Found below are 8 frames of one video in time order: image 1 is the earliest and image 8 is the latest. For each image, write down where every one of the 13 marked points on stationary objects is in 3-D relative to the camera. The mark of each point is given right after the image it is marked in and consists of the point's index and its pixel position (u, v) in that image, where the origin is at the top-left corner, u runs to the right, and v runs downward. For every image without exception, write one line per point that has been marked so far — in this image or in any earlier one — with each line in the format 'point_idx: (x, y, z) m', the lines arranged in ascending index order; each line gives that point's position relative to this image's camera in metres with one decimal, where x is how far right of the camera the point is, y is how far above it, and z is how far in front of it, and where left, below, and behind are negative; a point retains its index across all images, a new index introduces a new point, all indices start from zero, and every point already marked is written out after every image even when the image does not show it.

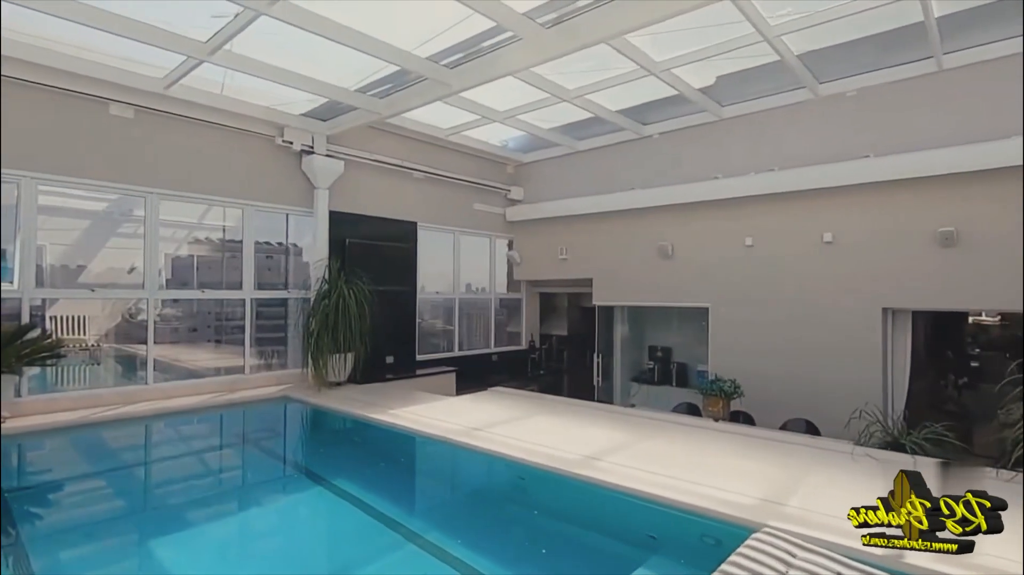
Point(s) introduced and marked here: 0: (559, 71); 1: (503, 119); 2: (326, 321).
0: (+0.5, +2.0, +4.9) m
1: (-0.1, +1.8, +5.9) m
2: (-1.7, -0.3, +4.9) m
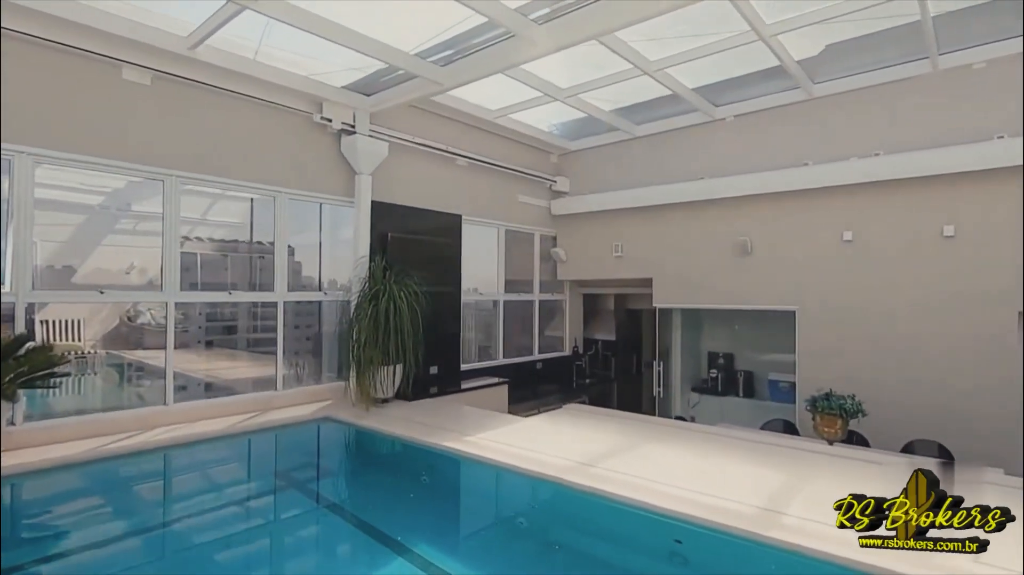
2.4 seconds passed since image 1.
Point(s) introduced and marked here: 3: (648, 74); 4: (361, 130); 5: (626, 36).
0: (+1.1, +1.9, +4.2) m
1: (+0.5, +1.8, +5.2) m
2: (-1.0, -0.3, +4.2) m
3: (+1.2, +1.9, +4.7) m
4: (-1.3, +1.4, +4.8) m
5: (+0.9, +2.0, +4.2) m
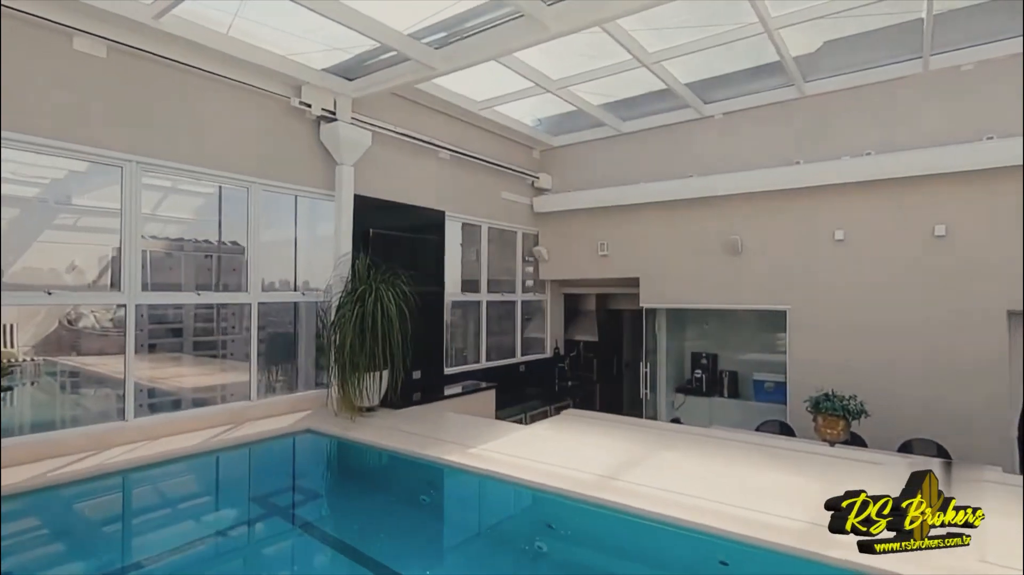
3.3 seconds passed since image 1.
0: (+1.1, +2.0, +4.0) m
1: (+0.4, +1.8, +5.0) m
2: (-1.1, -0.3, +3.9) m
3: (+1.1, +1.9, +4.5) m
4: (-1.4, +1.4, +4.4) m
5: (+0.9, +2.0, +4.0) m
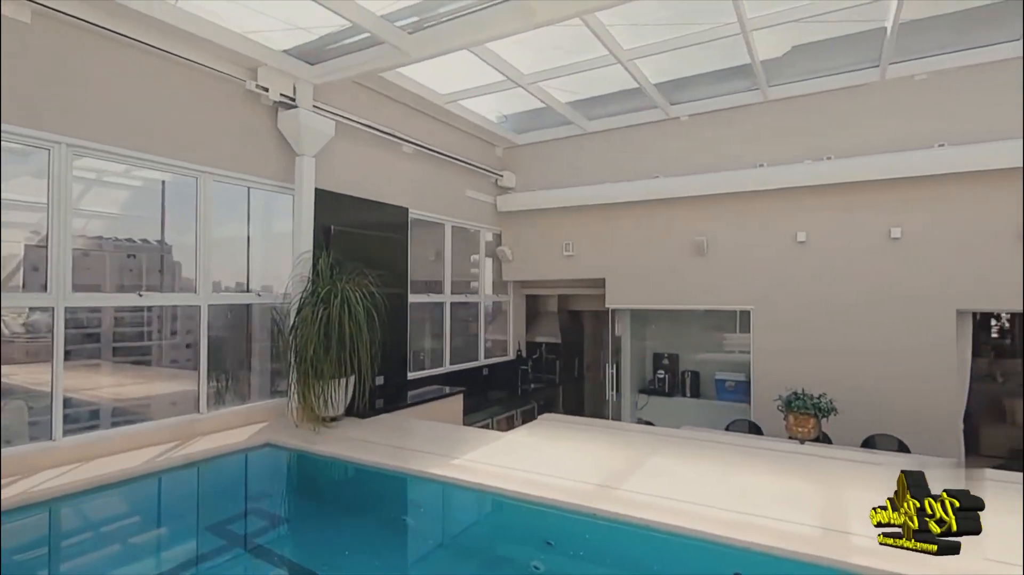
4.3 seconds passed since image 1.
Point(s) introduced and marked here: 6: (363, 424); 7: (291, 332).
0: (+0.9, +2.0, +4.0) m
1: (+0.1, +1.8, +4.9) m
2: (-1.2, -0.3, +3.6) m
3: (+0.9, +1.9, +4.4) m
4: (-1.6, +1.4, +4.1) m
5: (+0.7, +2.0, +3.9) m
6: (-1.1, -1.0, +4.0) m
7: (-1.5, -0.3, +3.7) m
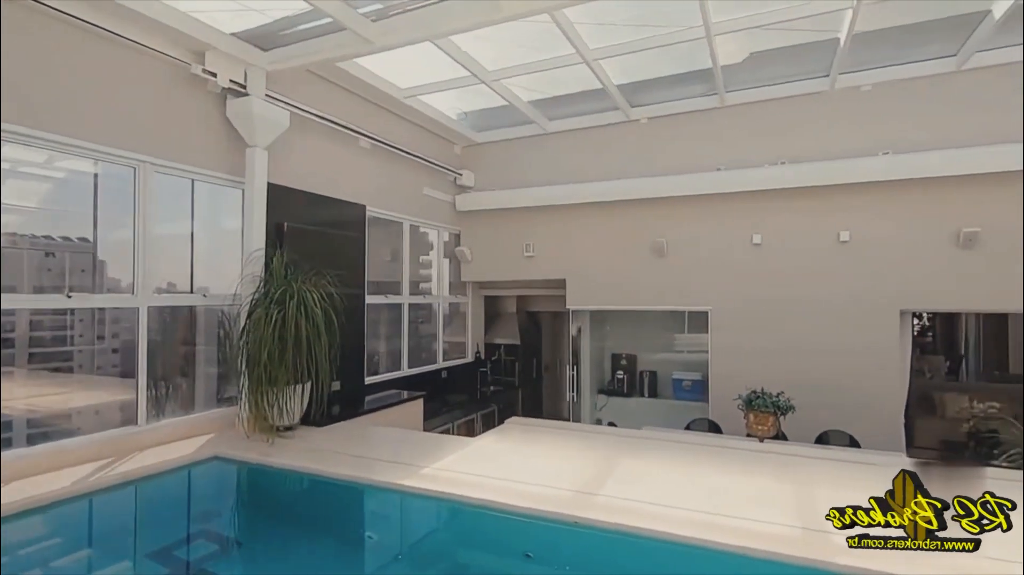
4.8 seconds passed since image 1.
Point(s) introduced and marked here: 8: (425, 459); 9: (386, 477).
0: (+0.6, +1.9, +3.9) m
1: (-0.2, +1.8, +4.8) m
2: (-1.4, -0.3, +3.4) m
3: (+0.6, +1.9, +4.4) m
4: (-1.8, +1.4, +3.9) m
5: (+0.4, +2.0, +3.9) m
6: (-1.3, -1.0, +3.8) m
7: (-1.7, -0.3, +3.4) m
8: (-0.5, -1.0, +3.2) m
9: (-0.7, -1.0, +3.0) m
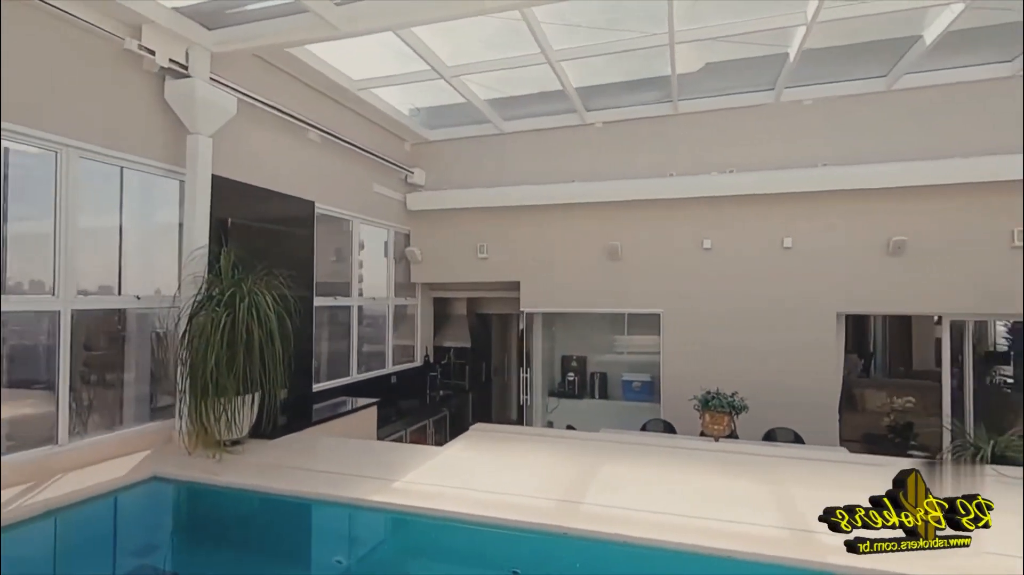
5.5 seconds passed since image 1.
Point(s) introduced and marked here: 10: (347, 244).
0: (+0.4, +1.9, +3.9) m
1: (-0.5, +1.8, +4.6) m
2: (-1.6, -0.3, +3.1) m
3: (+0.3, +1.8, +4.4) m
4: (-2.0, +1.4, +3.5) m
5: (+0.2, +1.9, +3.8) m
6: (-1.6, -1.0, +3.5) m
7: (-1.9, -0.3, +3.1) m
8: (-0.7, -1.0, +3.0) m
9: (-0.8, -1.1, +2.8) m
10: (-1.6, +0.4, +5.3) m
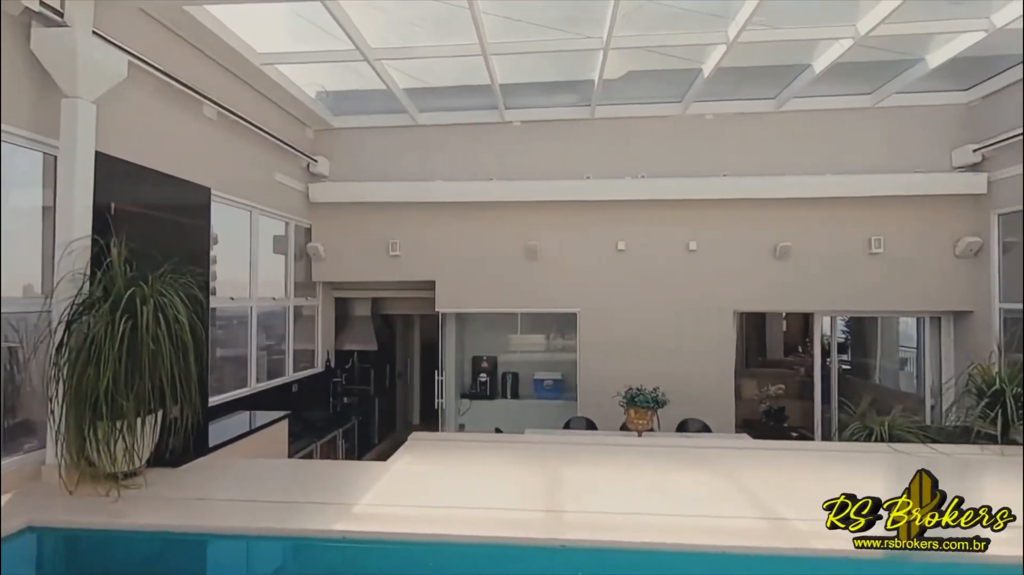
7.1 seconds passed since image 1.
0: (-0.1, +1.9, +3.8) m
1: (-1.1, +1.8, +4.3) m
2: (-1.8, -0.3, +2.5) m
3: (-0.2, +1.8, +4.2) m
4: (-2.3, +1.4, +2.9) m
5: (-0.2, +1.9, +3.7) m
6: (-1.9, -1.0, +3.0) m
7: (-2.1, -0.3, +2.5) m
8: (-0.9, -1.0, +2.7) m
9: (-0.9, -1.1, +2.4) m
10: (-2.3, +0.4, +4.7) m
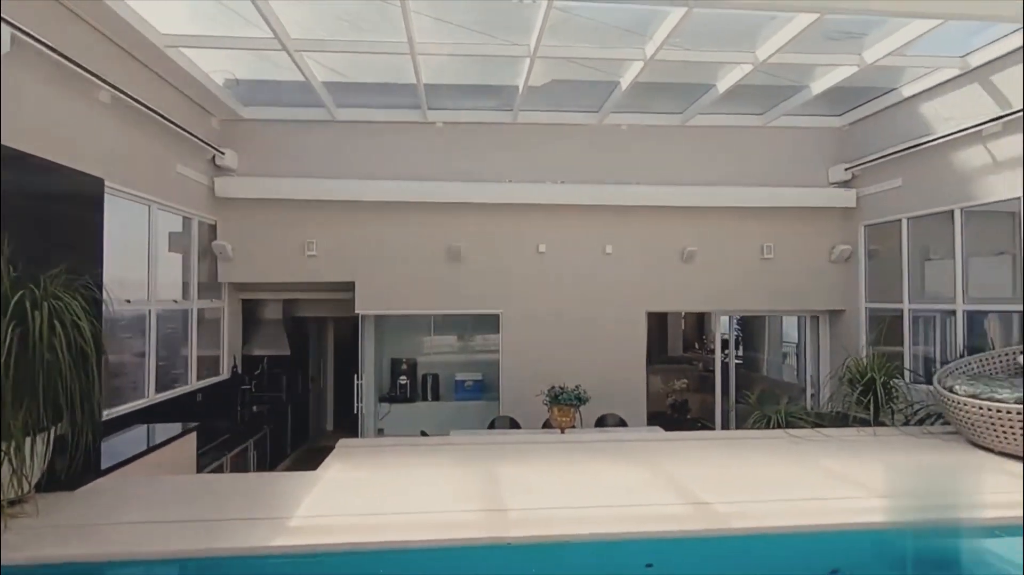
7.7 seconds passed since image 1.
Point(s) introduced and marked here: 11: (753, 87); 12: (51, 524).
0: (-0.6, +1.9, +3.8) m
1: (-1.7, +1.8, +4.1) m
2: (-2.1, -0.3, +2.3) m
3: (-0.8, +1.8, +4.2) m
4: (-2.6, +1.4, +2.5) m
5: (-0.7, +1.9, +3.6) m
6: (-2.2, -1.1, +2.7) m
7: (-2.4, -0.3, +2.2) m
8: (-1.2, -1.0, +2.6) m
9: (-1.2, -1.1, +2.3) m
10: (-3.0, +0.4, +4.3) m
11: (+2.2, +1.9, +5.0) m
12: (-2.1, -1.1, +2.4) m
